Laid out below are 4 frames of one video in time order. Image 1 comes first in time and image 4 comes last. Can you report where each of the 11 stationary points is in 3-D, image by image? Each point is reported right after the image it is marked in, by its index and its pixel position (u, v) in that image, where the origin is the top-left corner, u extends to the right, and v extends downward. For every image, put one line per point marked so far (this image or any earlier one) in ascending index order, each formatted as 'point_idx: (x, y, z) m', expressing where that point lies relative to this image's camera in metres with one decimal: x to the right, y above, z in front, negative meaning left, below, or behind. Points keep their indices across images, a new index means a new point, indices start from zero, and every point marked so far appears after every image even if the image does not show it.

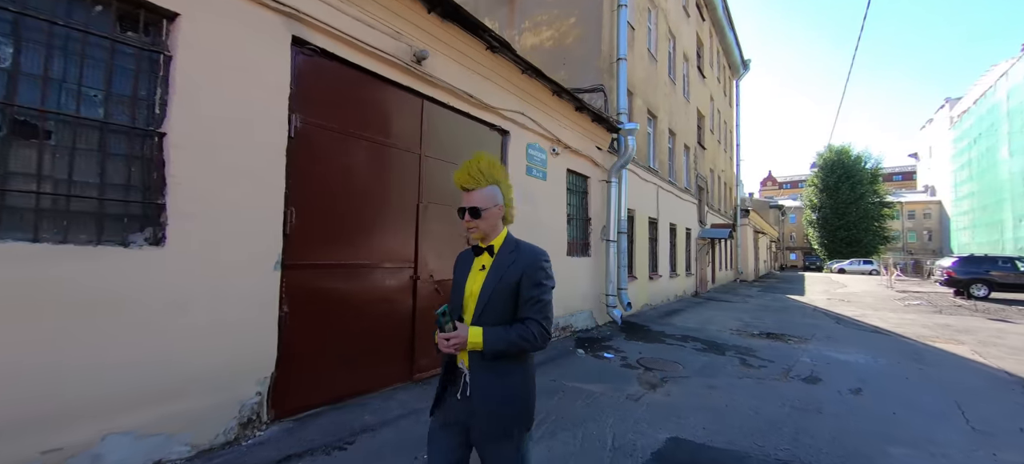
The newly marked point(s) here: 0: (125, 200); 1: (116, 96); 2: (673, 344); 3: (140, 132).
0: (-2.4, +0.2, +2.4) m
1: (-2.4, +0.8, +2.4) m
2: (+2.7, -1.9, +6.4) m
3: (-2.3, +0.6, +2.5) m
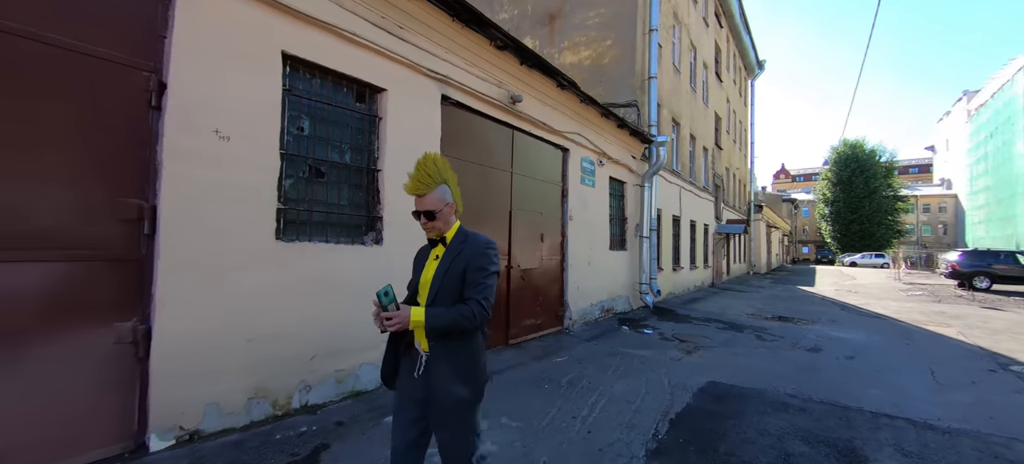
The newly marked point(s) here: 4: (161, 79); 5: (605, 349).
0: (-1.4, +0.2, +3.7) m
1: (-1.5, +0.8, +3.6) m
2: (+3.7, -1.8, +7.6) m
3: (-1.4, +0.6, +3.7) m
4: (-2.3, +1.0, +2.6) m
5: (+1.3, -1.7, +5.6) m
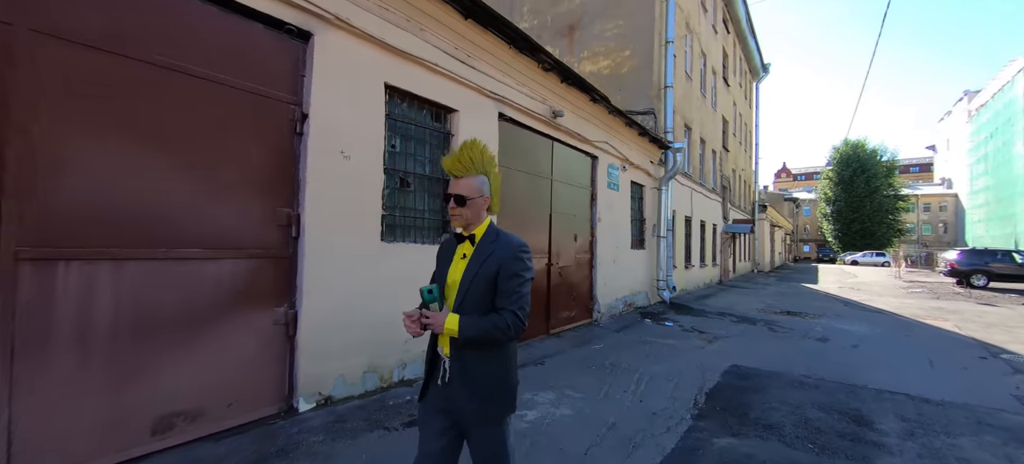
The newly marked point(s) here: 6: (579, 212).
0: (-0.8, +0.1, +4.3) m
1: (-0.9, +0.8, +4.2) m
2: (+4.3, -1.8, +8.2) m
3: (-0.8, +0.6, +4.3) m
4: (-1.7, +1.0, +3.1) m
5: (+2.0, -1.7, +6.2) m
6: (+1.1, +0.3, +6.6) m
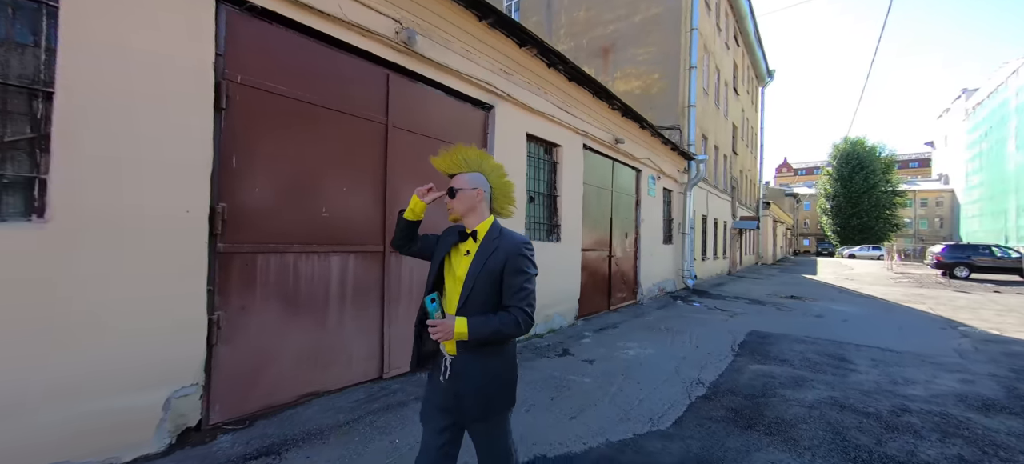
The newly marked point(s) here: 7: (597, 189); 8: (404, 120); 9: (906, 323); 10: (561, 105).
0: (+0.6, +0.1, +6.0) m
1: (+0.5, +0.8, +6.0) m
2: (+5.7, -1.8, +10.0) m
3: (+0.6, +0.6, +6.1) m
4: (-0.3, +1.0, +4.9) m
5: (+3.3, -1.7, +8.0) m
6: (+2.5, +0.4, +8.3) m
7: (+1.6, +0.8, +7.2) m
8: (-1.1, +1.1, +3.9) m
9: (+8.2, -1.9, +8.0) m
10: (+0.8, +2.0, +6.0) m
